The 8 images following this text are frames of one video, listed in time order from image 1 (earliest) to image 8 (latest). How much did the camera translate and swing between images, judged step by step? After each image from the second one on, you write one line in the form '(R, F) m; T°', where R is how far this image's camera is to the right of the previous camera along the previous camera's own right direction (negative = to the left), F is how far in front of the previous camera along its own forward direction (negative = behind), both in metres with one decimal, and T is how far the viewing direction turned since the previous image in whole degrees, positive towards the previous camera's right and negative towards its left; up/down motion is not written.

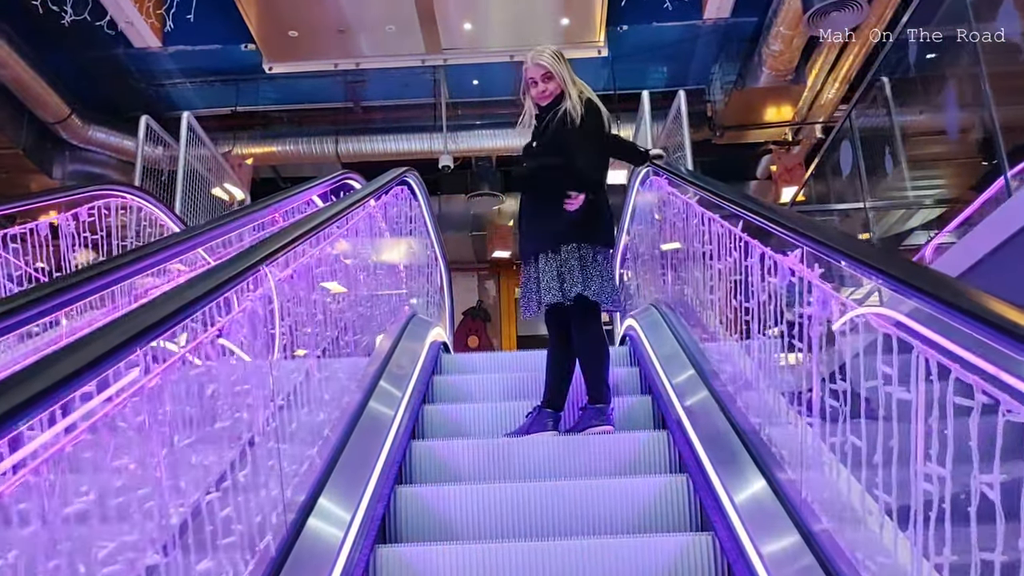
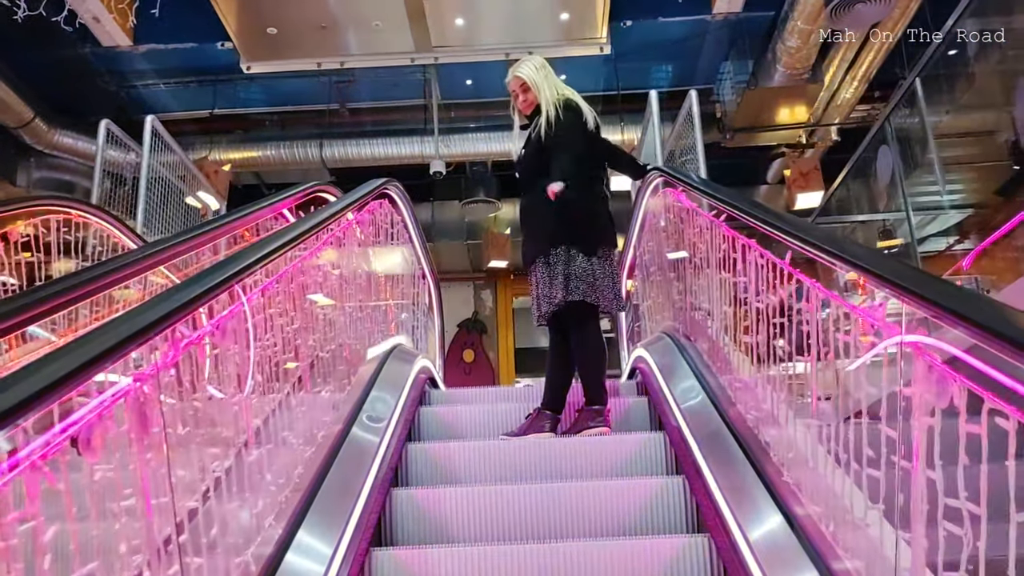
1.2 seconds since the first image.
(0.0, +0.5) m; 0°
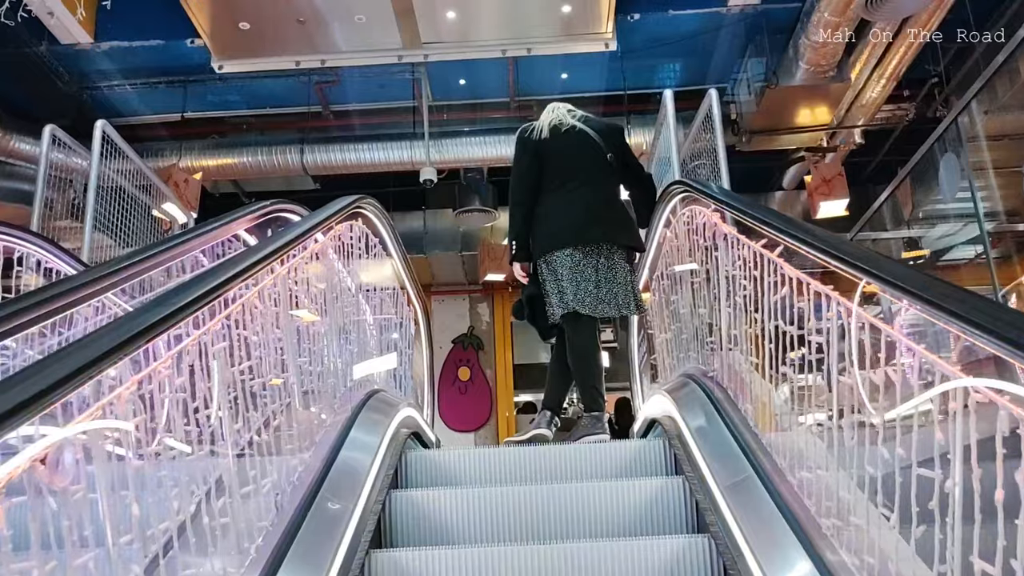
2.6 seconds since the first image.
(0.0, +0.6) m; 0°
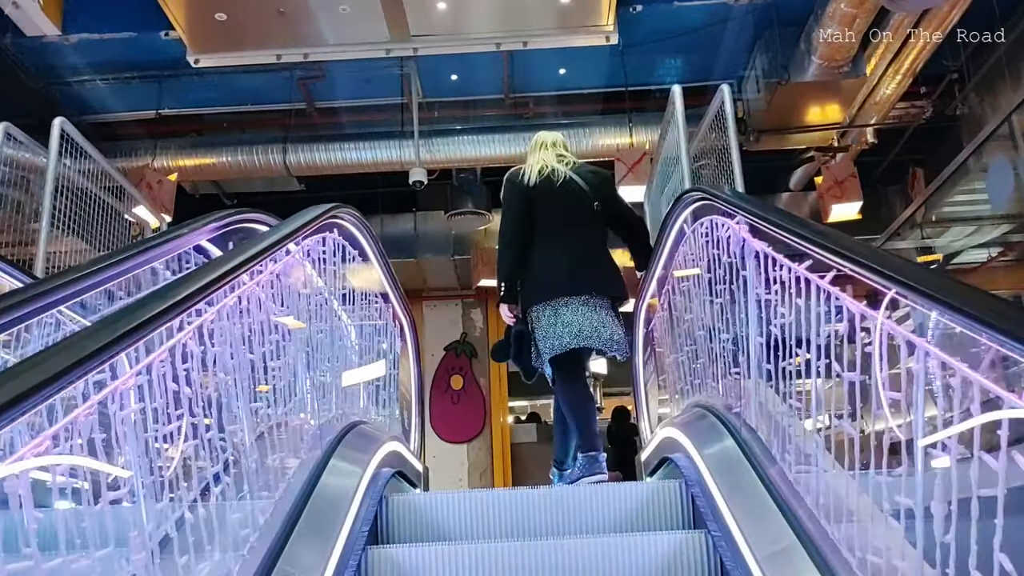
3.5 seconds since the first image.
(0.0, +0.4) m; 0°
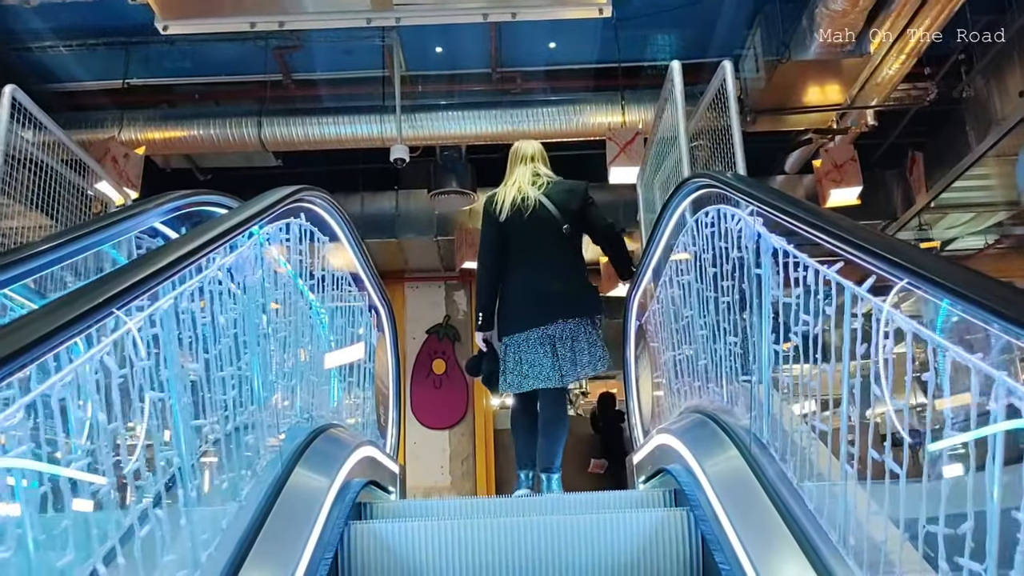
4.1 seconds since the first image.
(0.0, +0.3) m; +1°
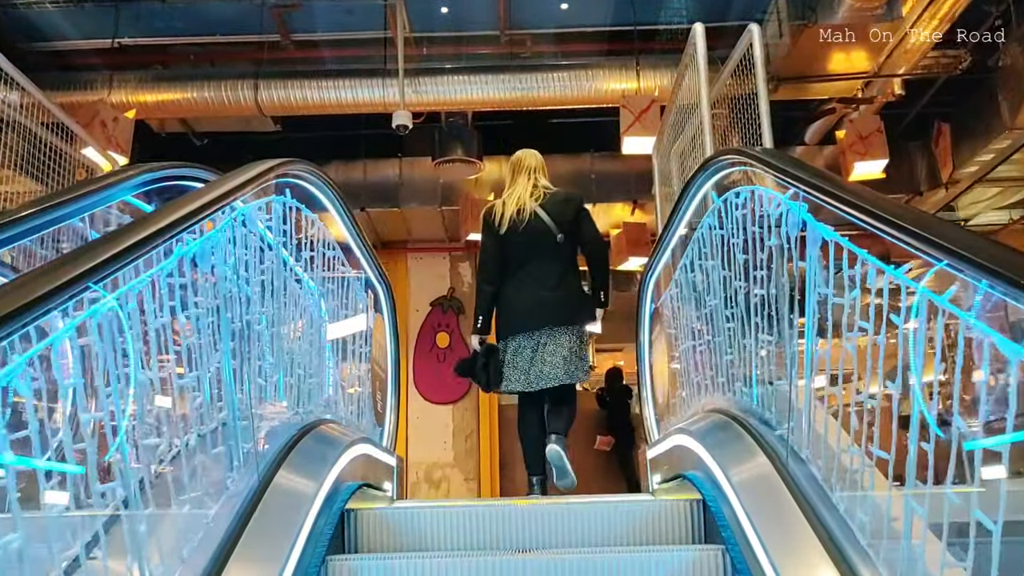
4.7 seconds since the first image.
(0.0, +0.3) m; 0°
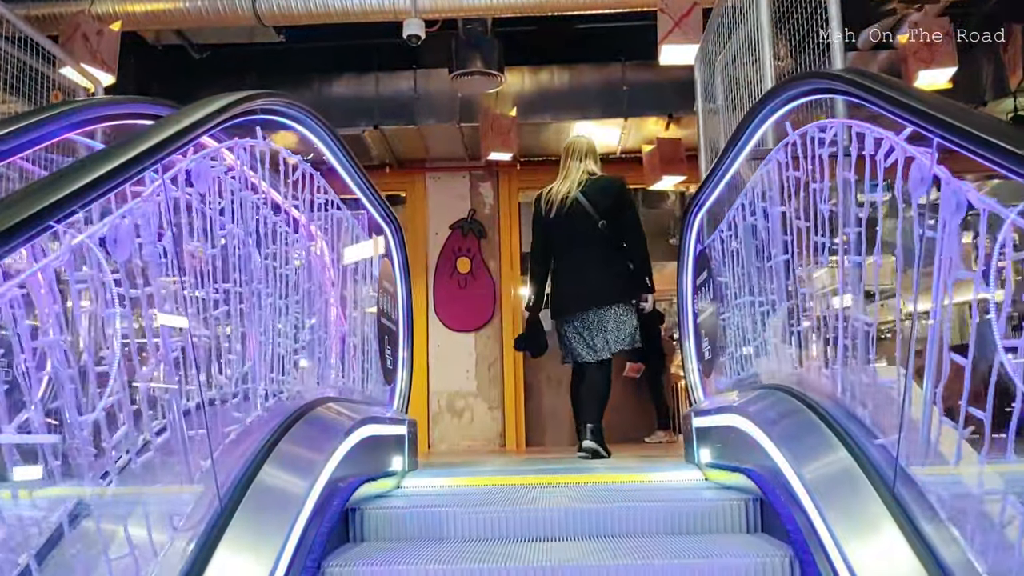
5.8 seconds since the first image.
(0.0, +0.5) m; -2°
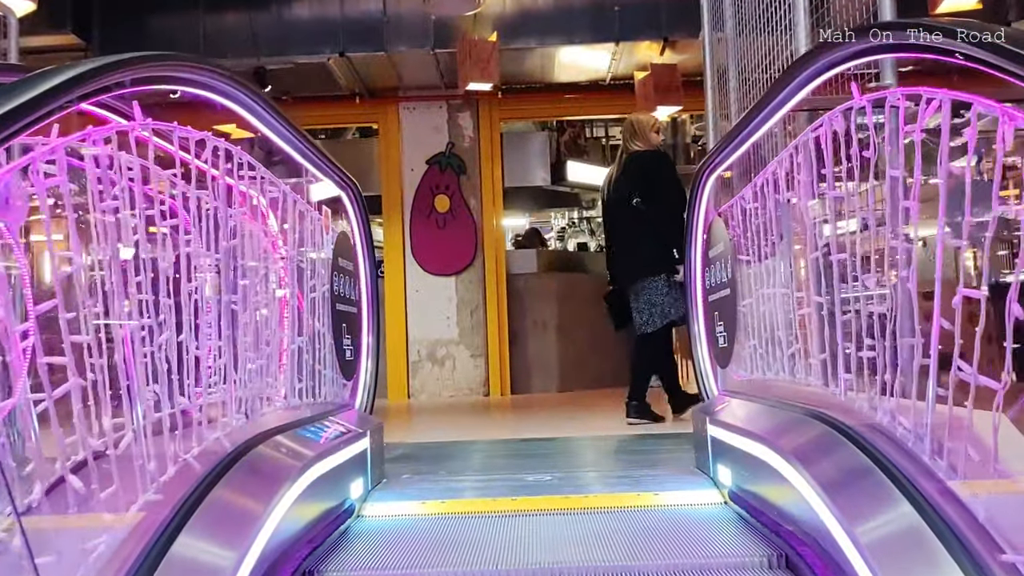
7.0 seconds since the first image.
(0.0, +0.5) m; +1°
